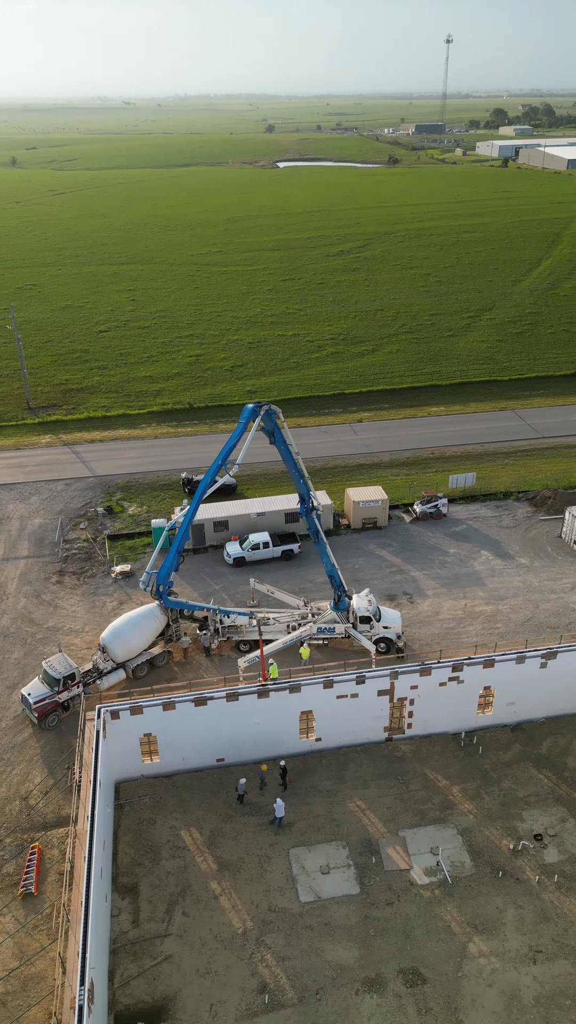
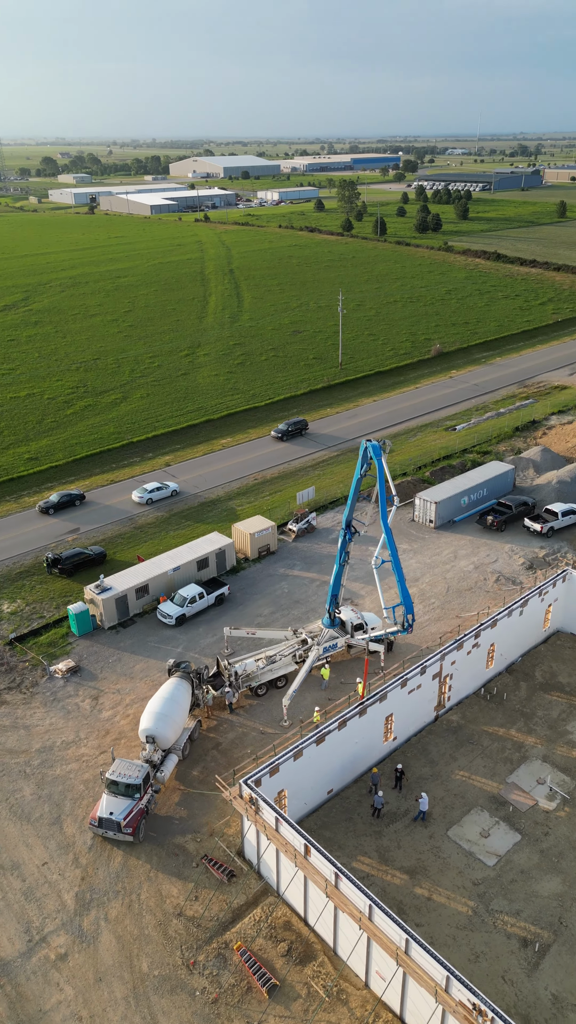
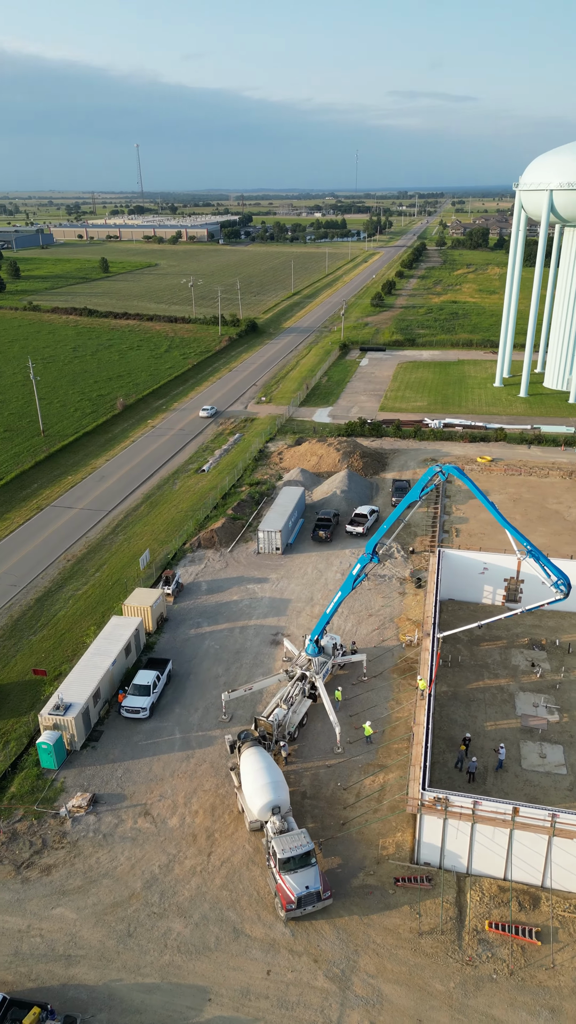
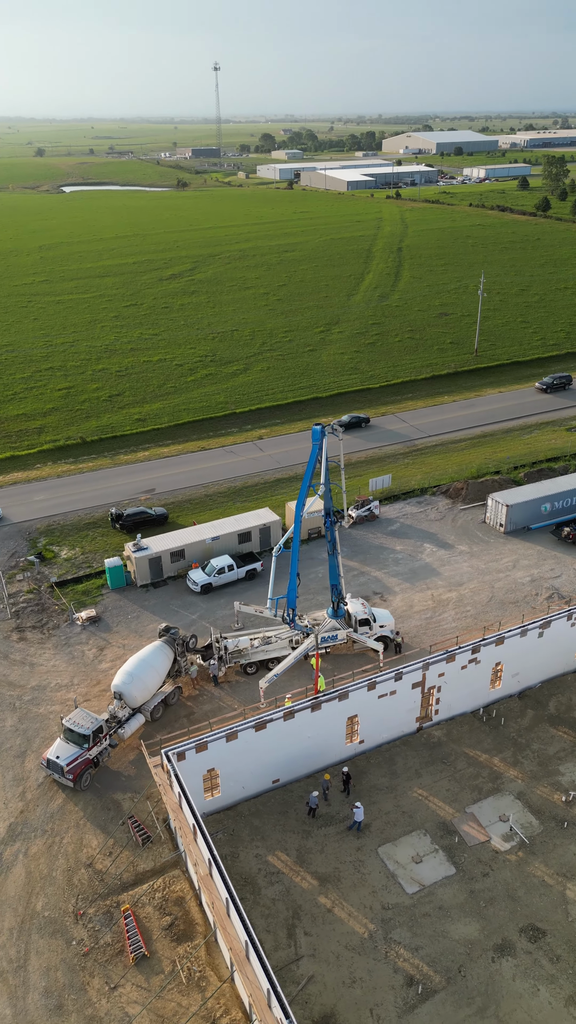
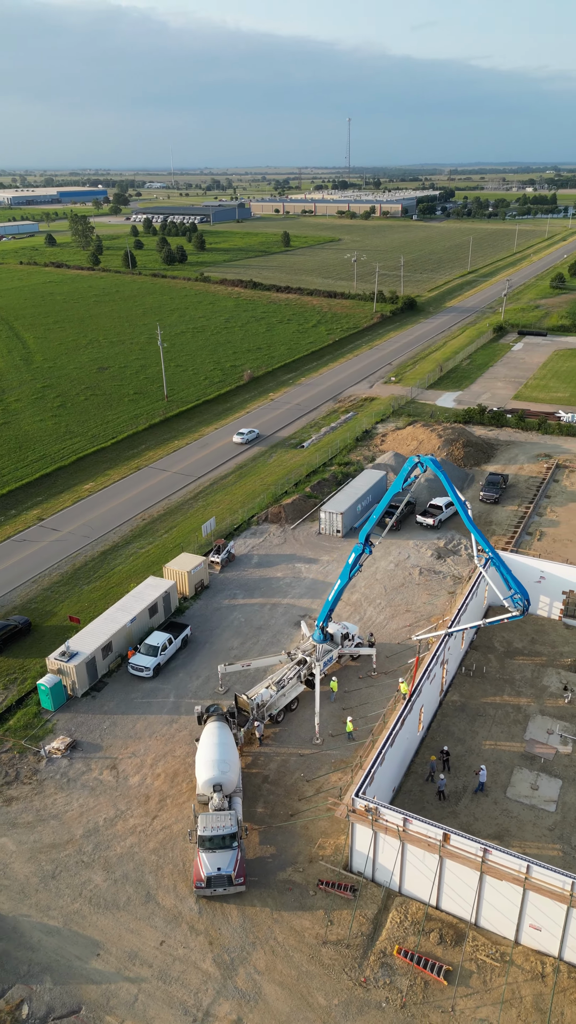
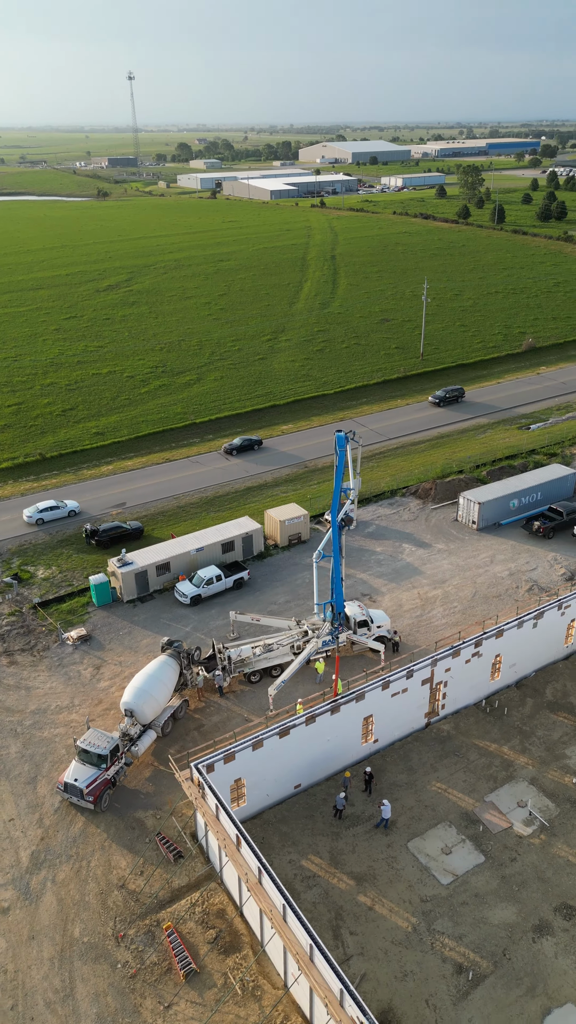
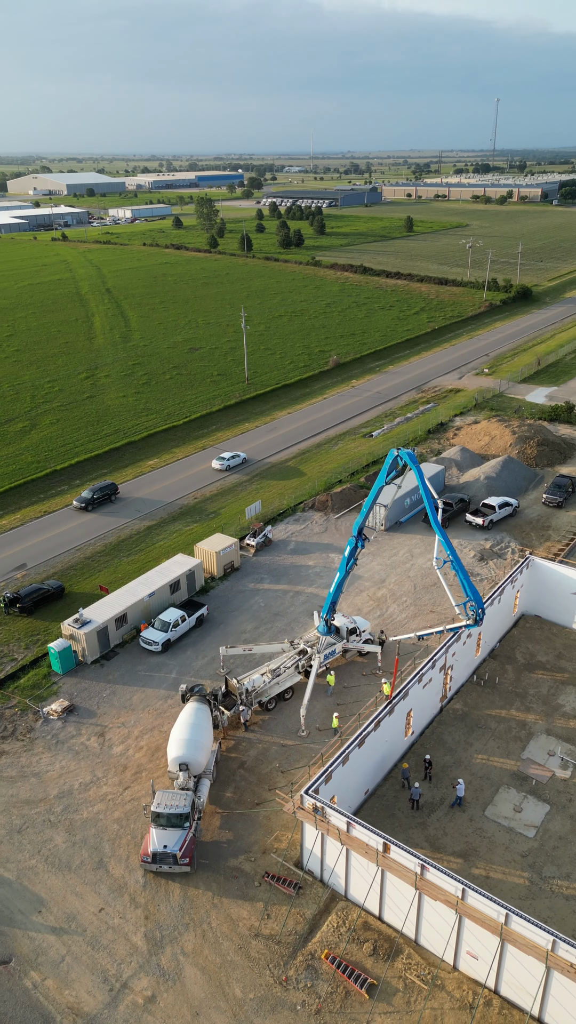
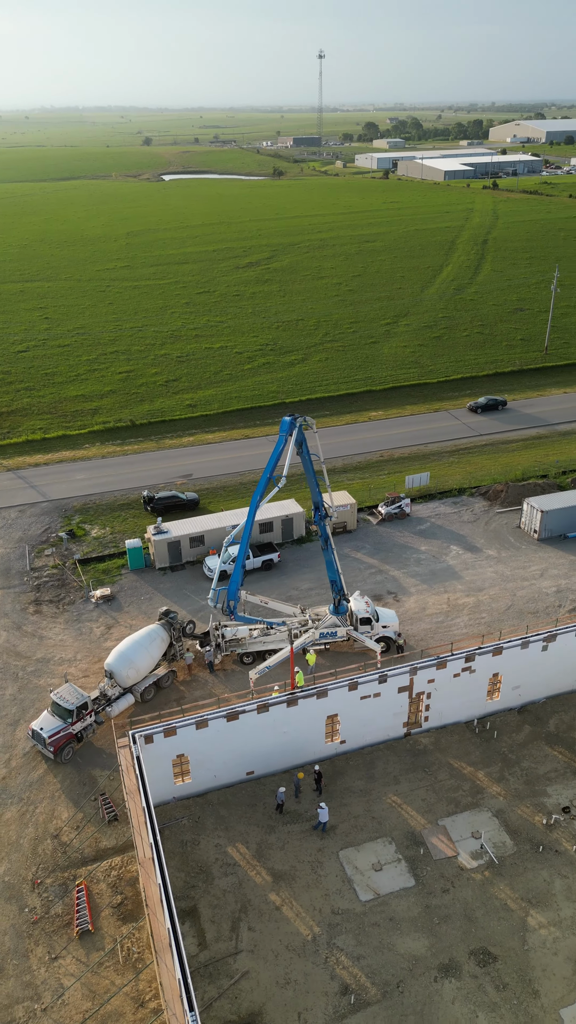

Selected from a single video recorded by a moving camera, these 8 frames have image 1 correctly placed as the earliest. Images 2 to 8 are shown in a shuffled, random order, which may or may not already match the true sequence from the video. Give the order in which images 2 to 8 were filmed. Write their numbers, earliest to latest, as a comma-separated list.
8, 4, 6, 2, 7, 5, 3
